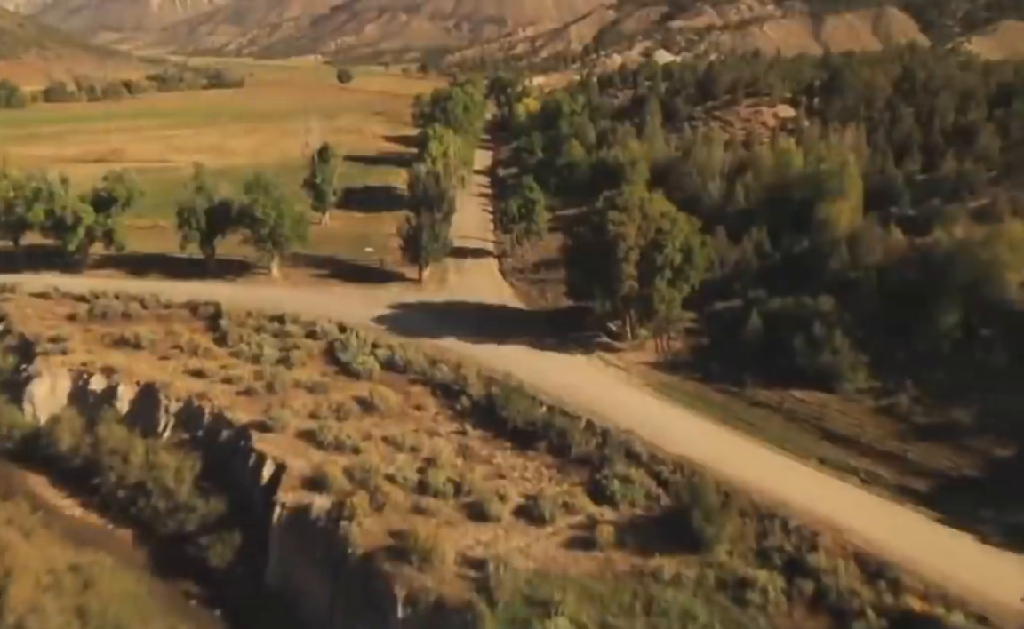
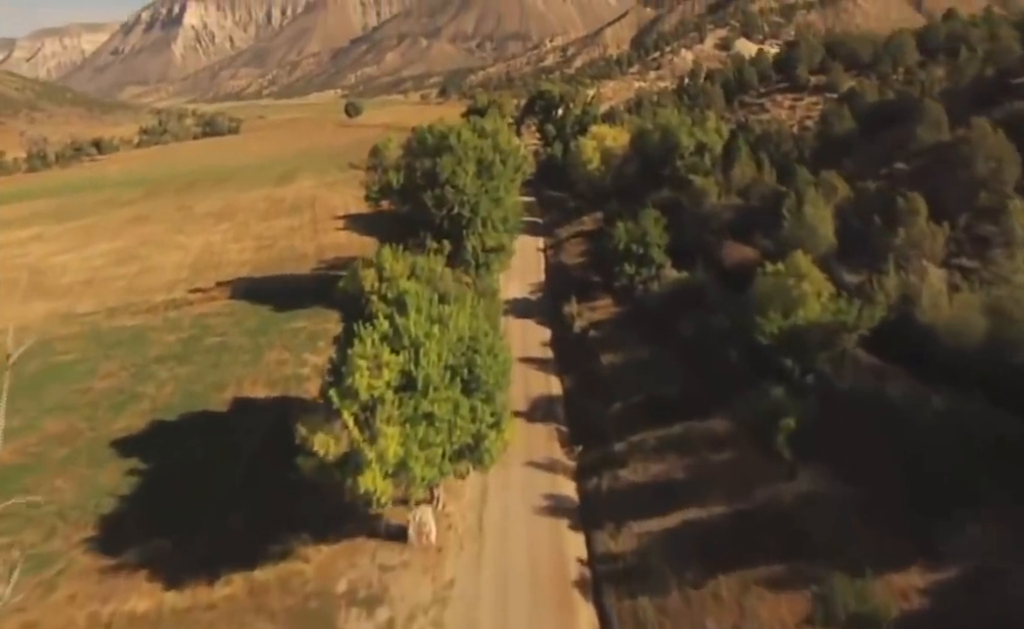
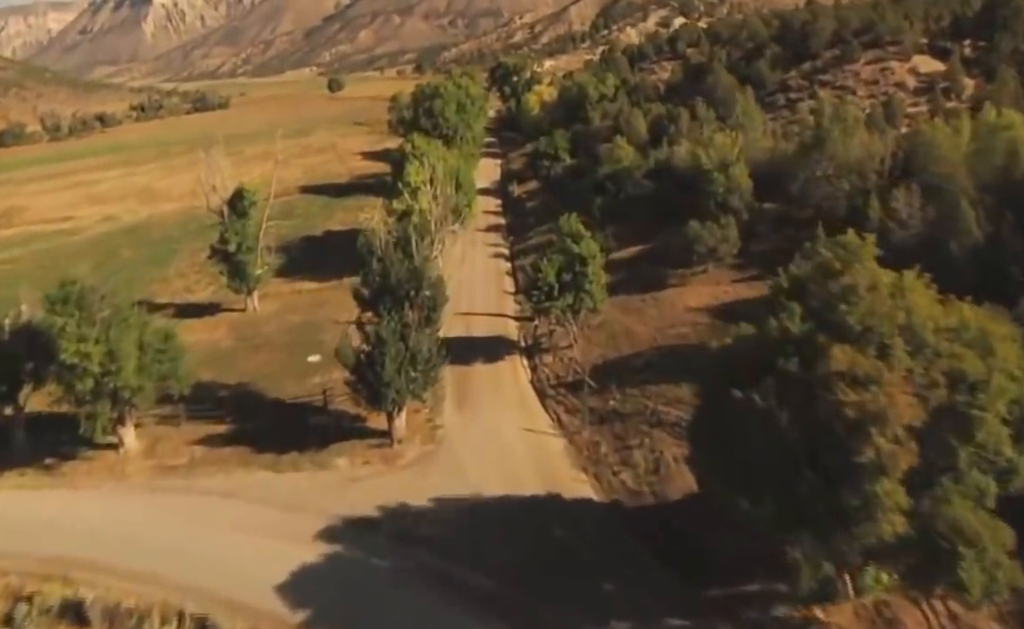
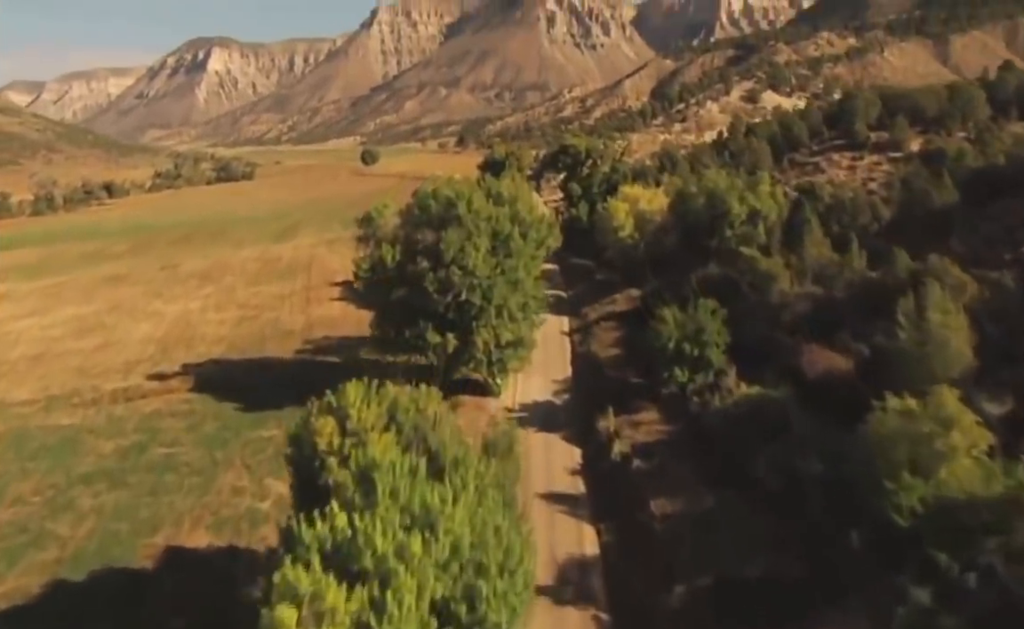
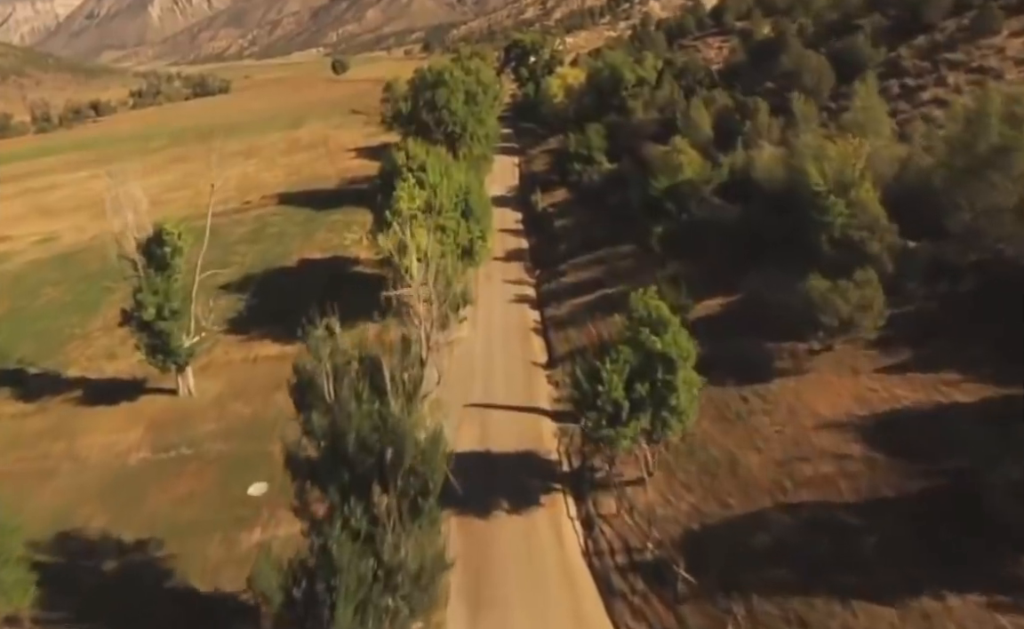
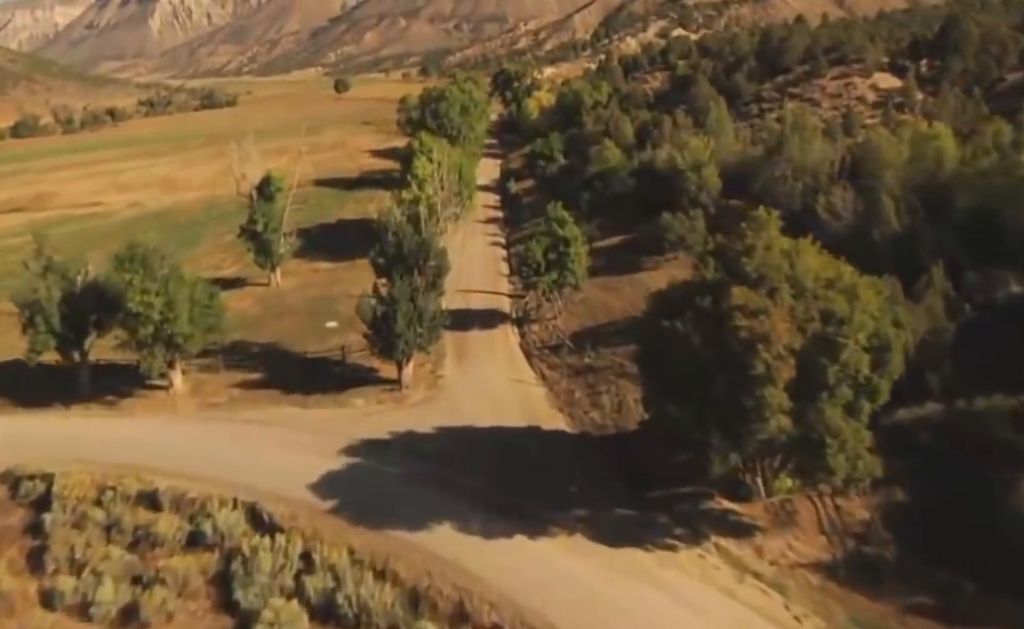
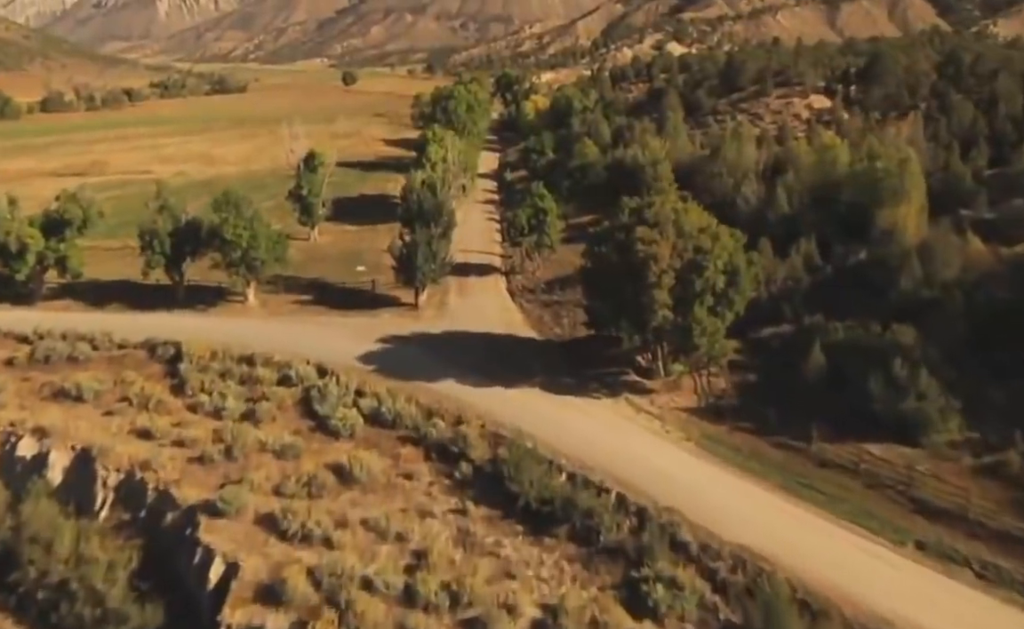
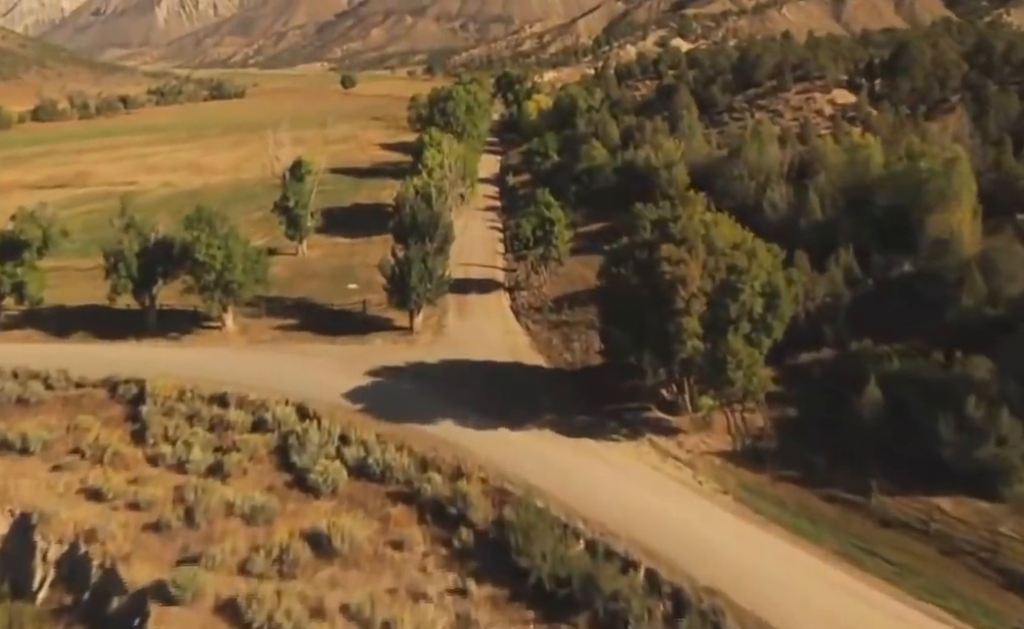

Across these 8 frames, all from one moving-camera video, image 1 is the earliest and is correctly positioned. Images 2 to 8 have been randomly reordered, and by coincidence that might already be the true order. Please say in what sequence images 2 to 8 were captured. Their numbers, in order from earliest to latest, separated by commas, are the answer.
7, 8, 6, 3, 5, 2, 4
